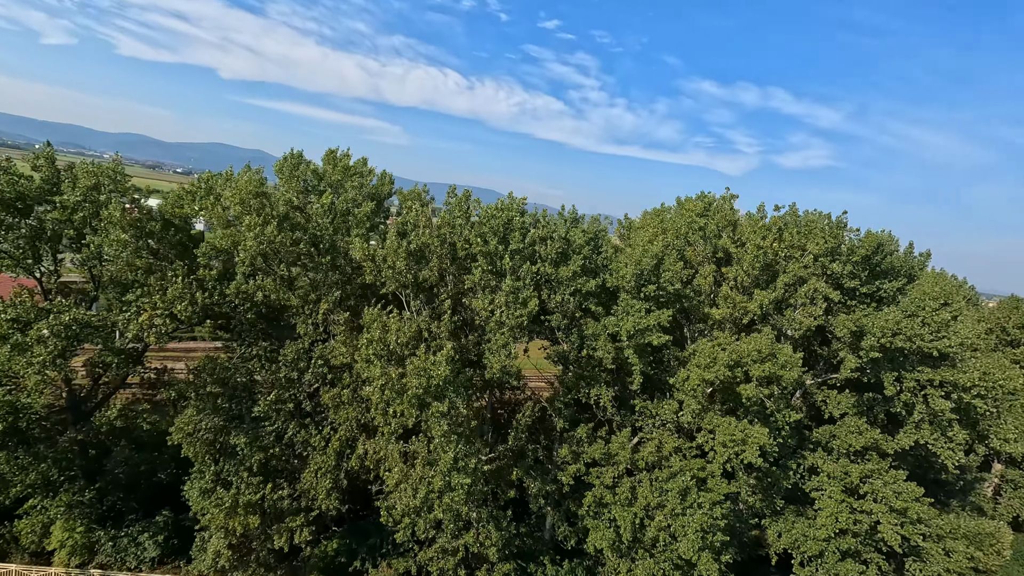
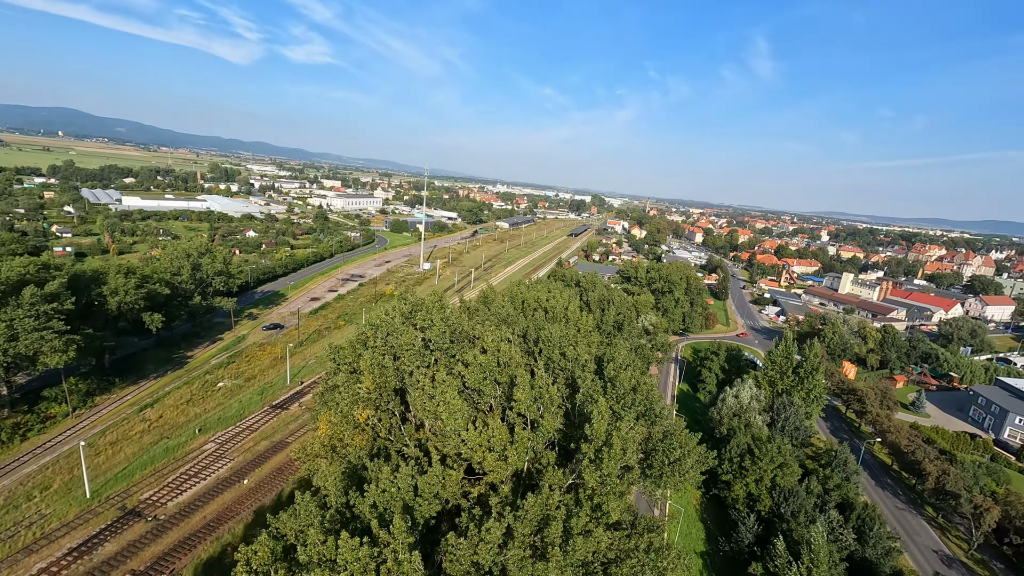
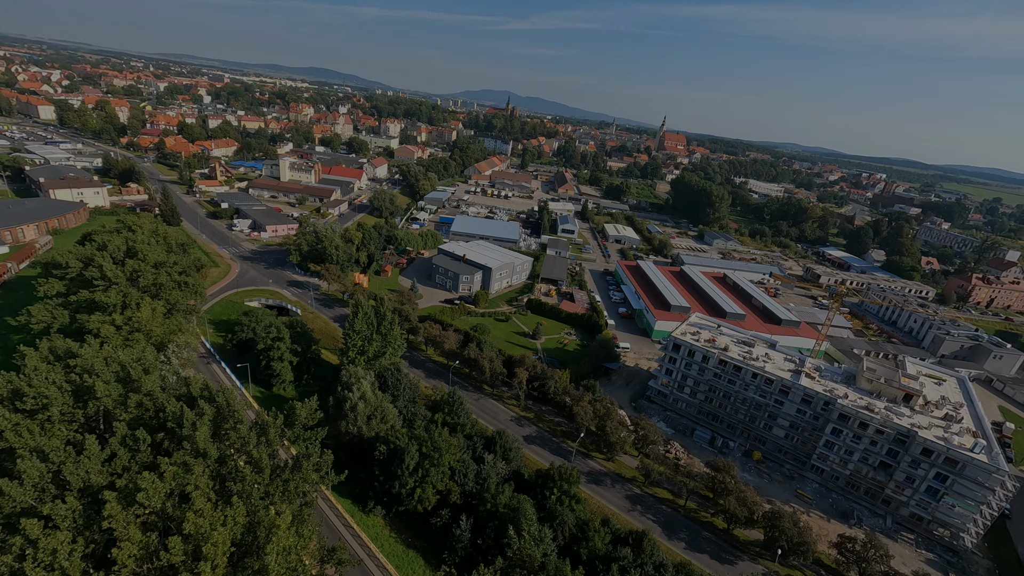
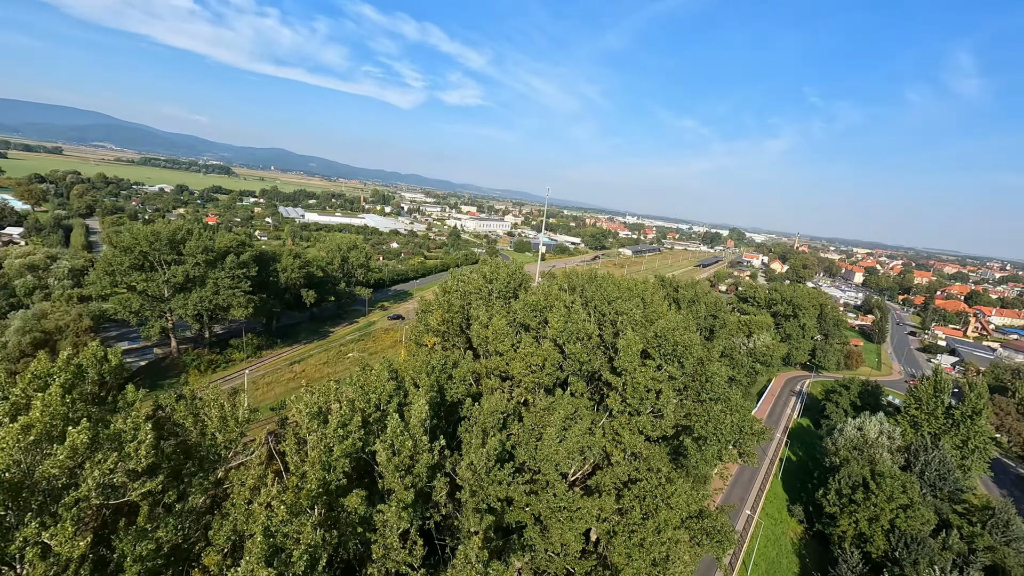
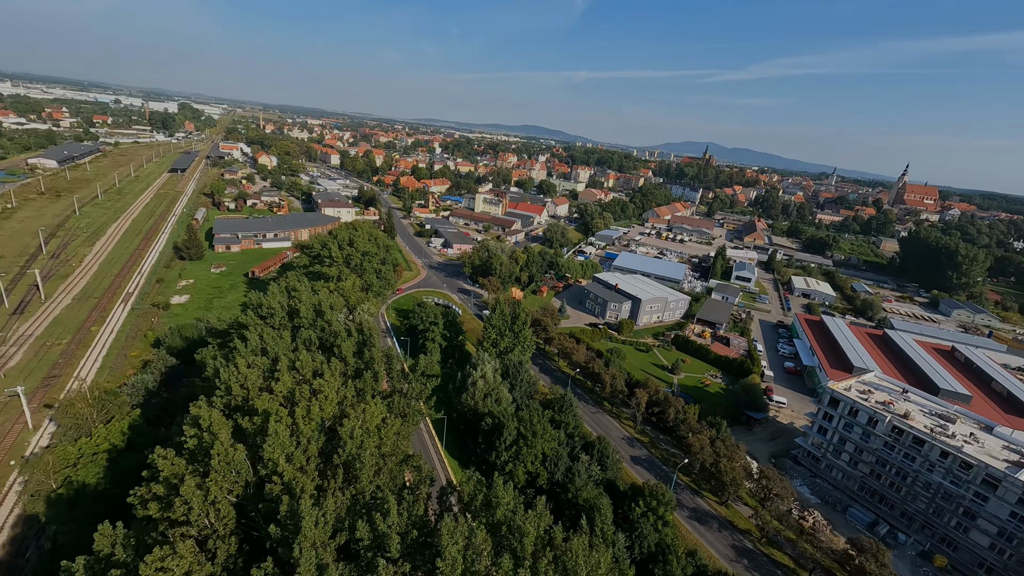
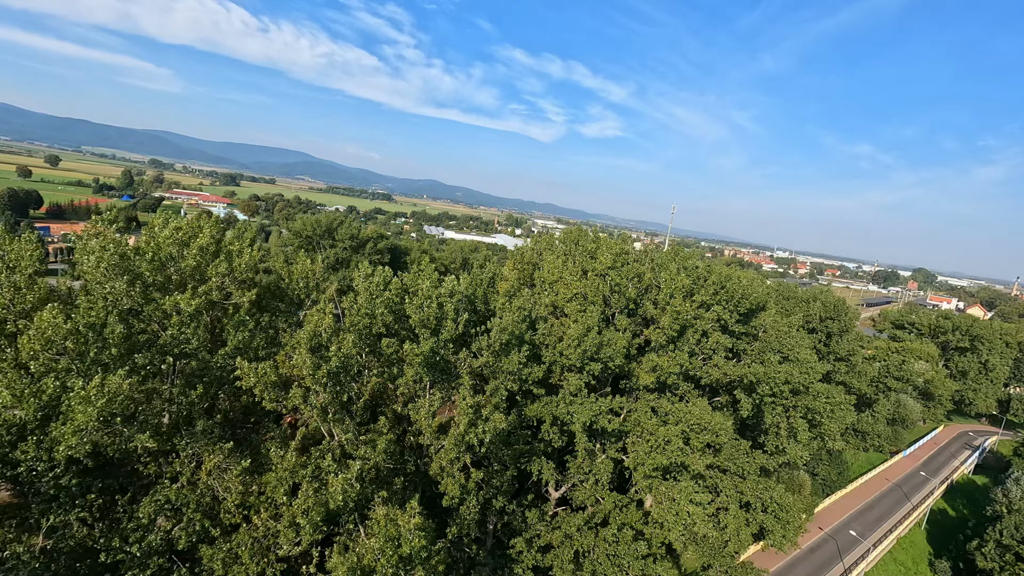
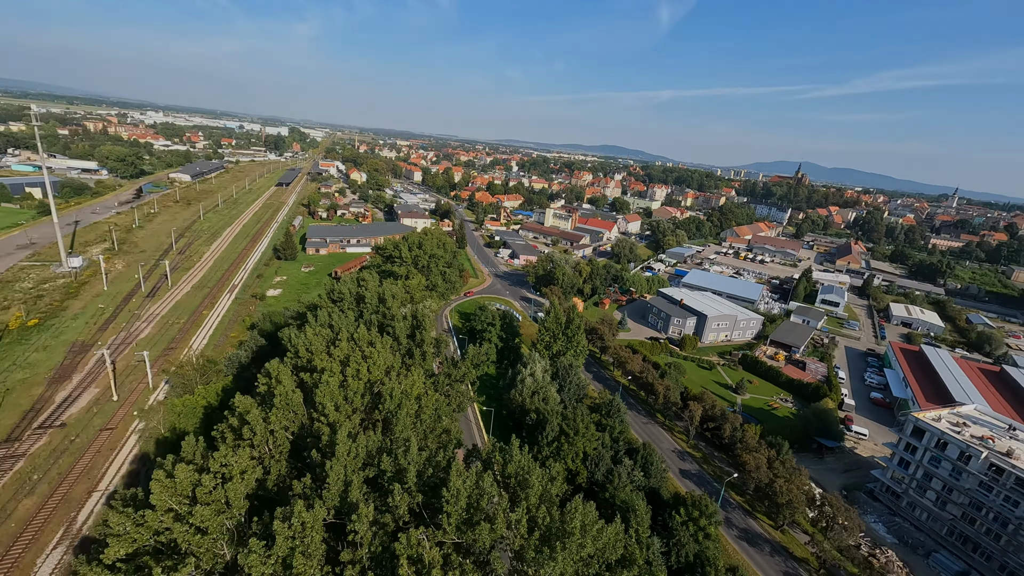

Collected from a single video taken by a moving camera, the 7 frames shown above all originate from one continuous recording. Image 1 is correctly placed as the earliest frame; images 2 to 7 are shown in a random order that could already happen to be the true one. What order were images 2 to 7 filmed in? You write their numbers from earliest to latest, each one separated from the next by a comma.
6, 4, 2, 7, 5, 3
